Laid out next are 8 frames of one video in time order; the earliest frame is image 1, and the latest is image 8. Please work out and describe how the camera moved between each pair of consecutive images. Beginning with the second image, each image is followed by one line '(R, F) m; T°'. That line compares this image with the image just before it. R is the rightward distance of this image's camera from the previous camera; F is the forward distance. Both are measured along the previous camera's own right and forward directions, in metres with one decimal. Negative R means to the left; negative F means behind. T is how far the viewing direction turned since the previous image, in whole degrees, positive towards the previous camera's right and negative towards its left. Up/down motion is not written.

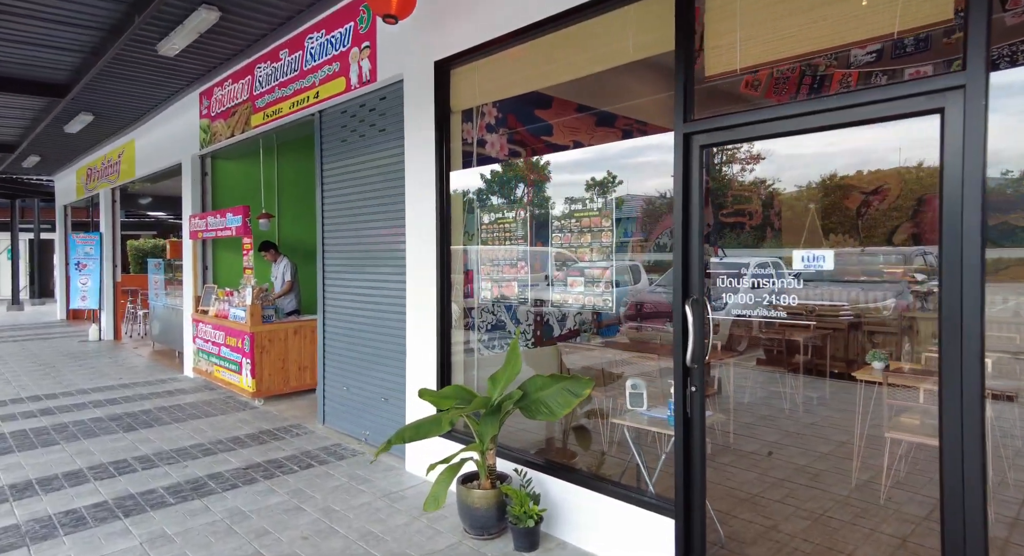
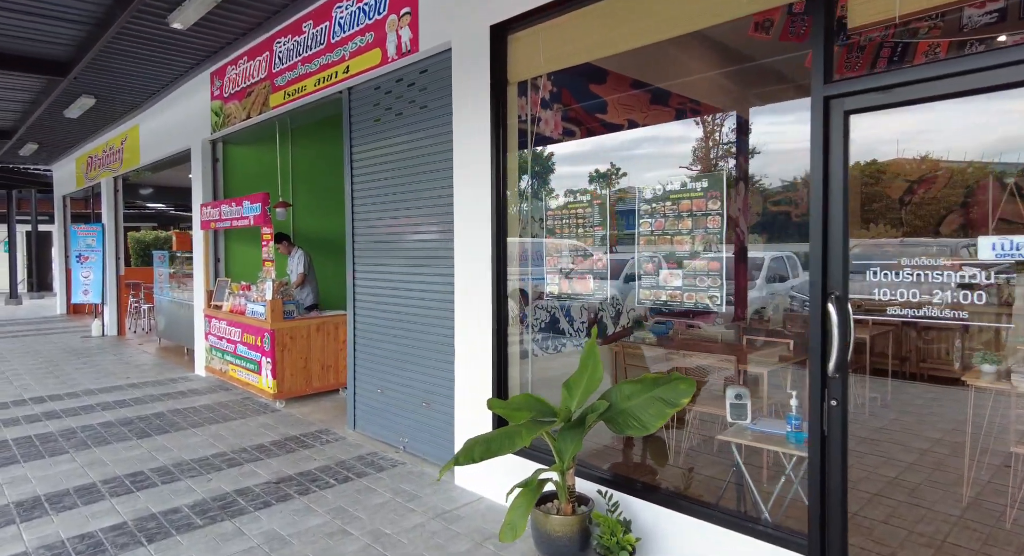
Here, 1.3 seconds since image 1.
(-0.4, +0.4) m; 0°
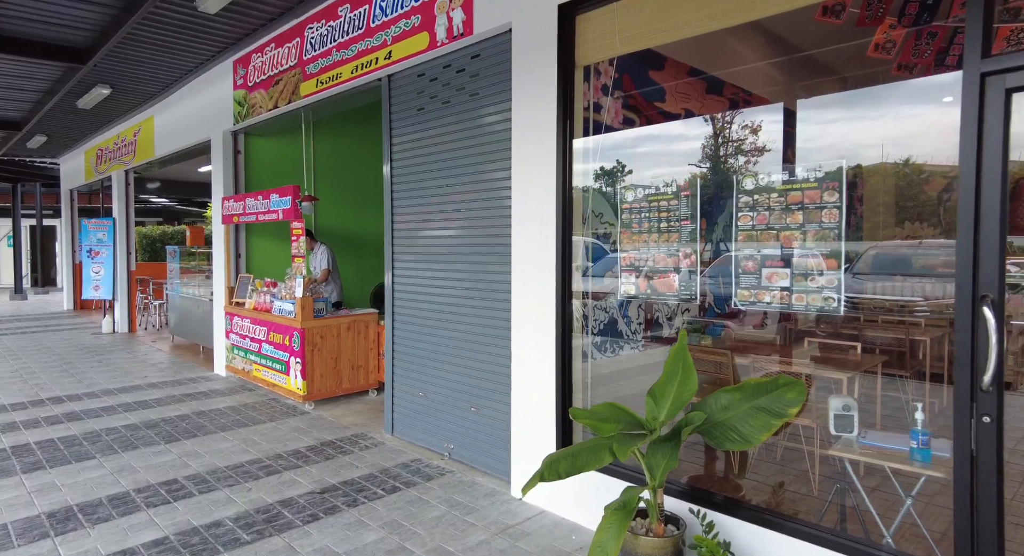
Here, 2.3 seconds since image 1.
(-0.4, +0.2) m; 0°
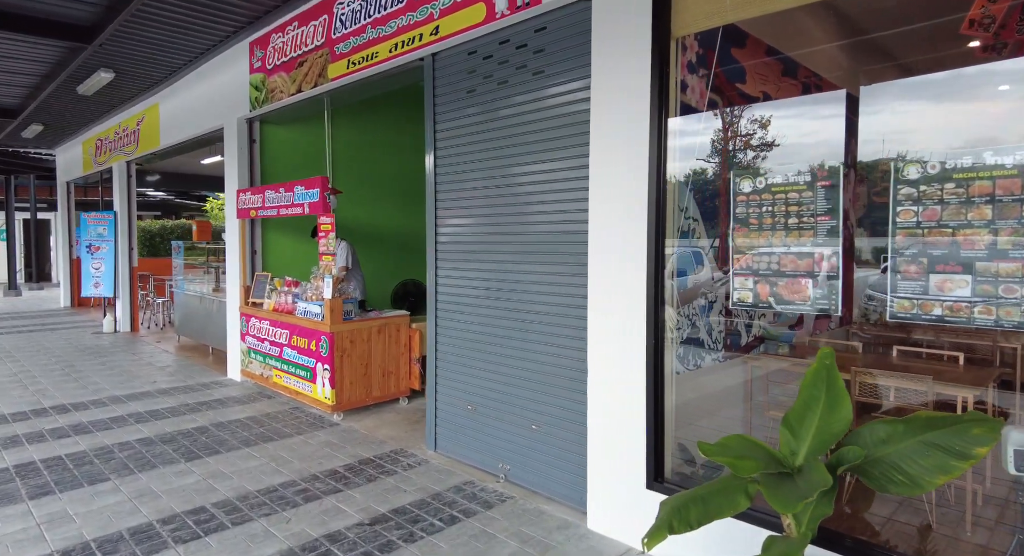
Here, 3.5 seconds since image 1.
(-0.4, +0.4) m; 0°
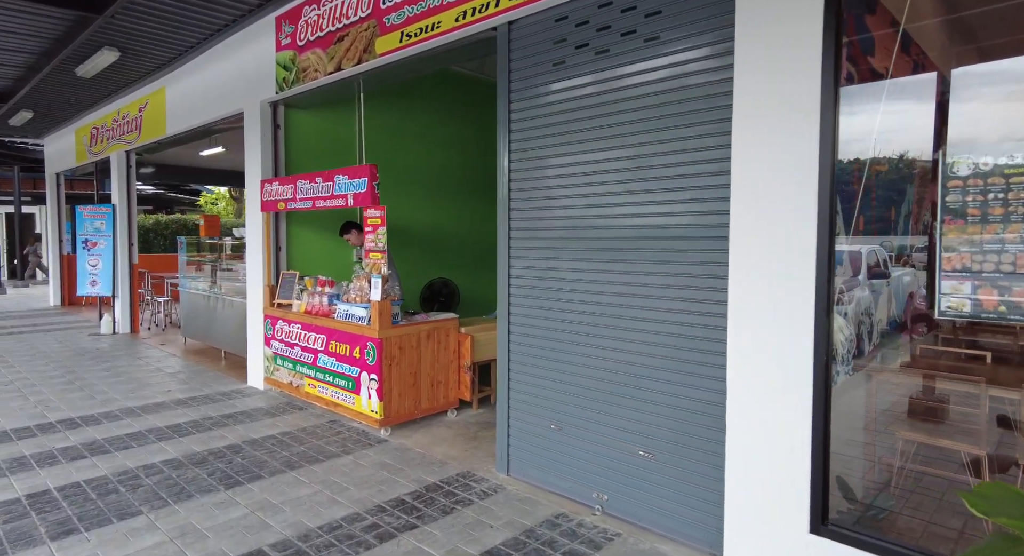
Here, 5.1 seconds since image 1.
(-0.6, +0.5) m; +1°
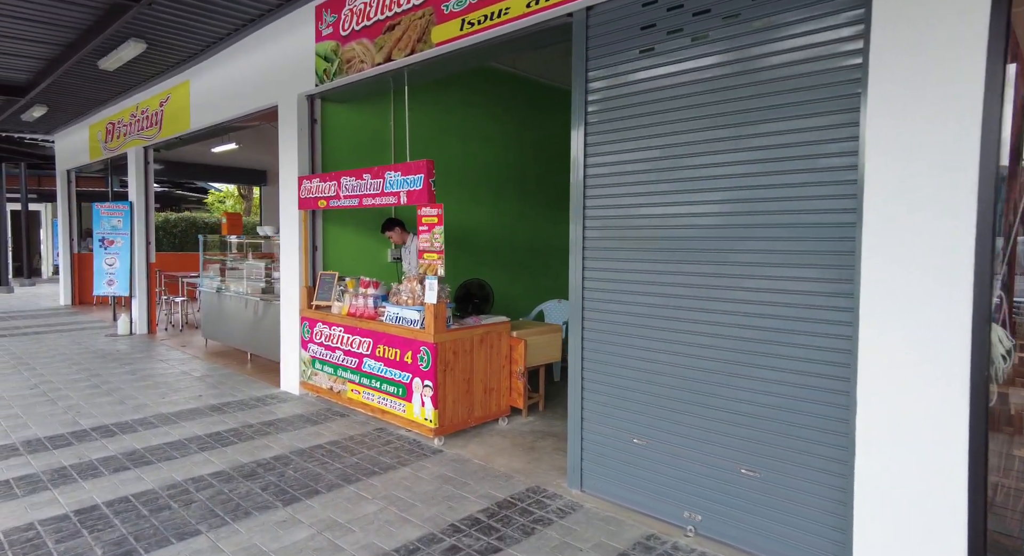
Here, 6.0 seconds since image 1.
(-0.4, +0.2) m; 0°
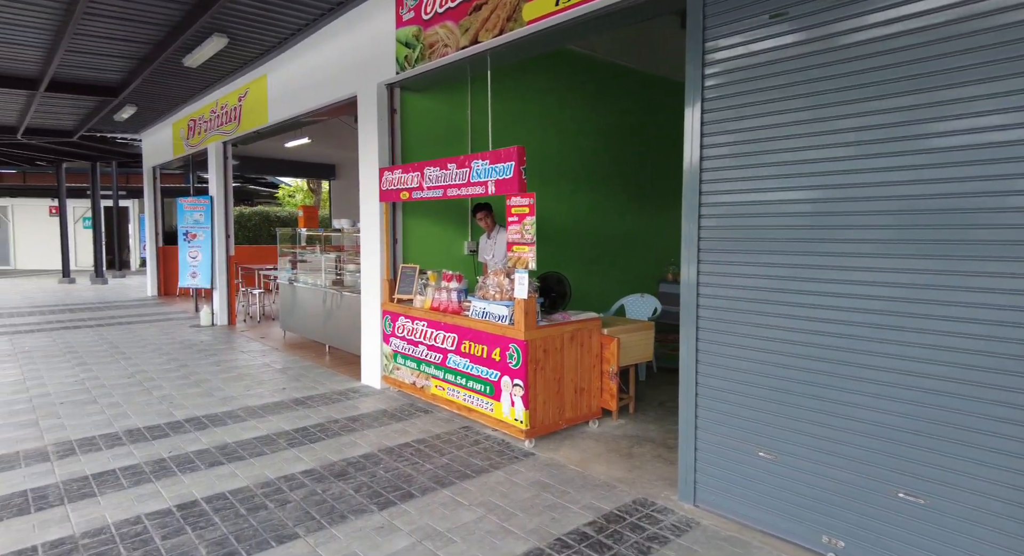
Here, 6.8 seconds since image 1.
(-0.3, +0.2) m; -5°
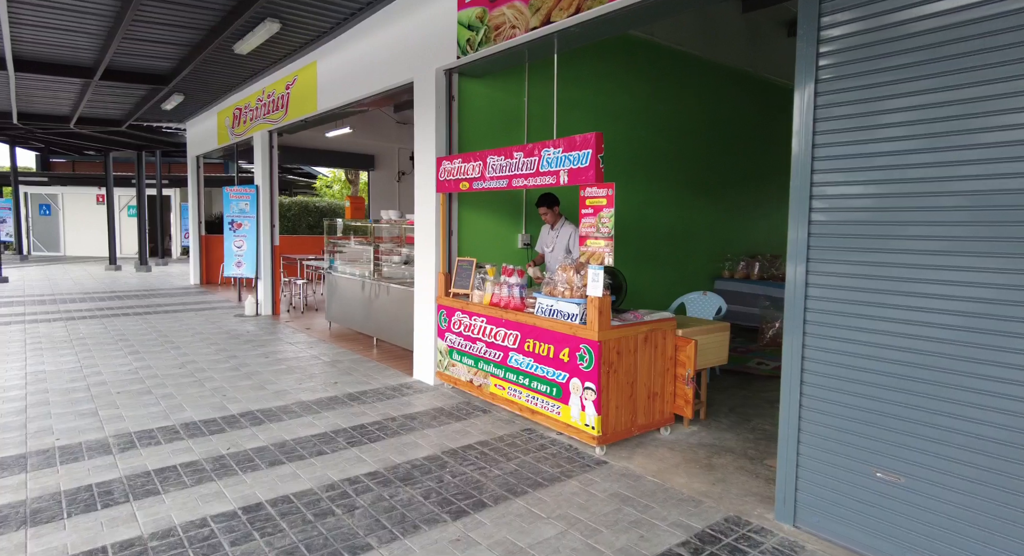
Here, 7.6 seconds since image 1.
(-0.3, +0.2) m; -3°
